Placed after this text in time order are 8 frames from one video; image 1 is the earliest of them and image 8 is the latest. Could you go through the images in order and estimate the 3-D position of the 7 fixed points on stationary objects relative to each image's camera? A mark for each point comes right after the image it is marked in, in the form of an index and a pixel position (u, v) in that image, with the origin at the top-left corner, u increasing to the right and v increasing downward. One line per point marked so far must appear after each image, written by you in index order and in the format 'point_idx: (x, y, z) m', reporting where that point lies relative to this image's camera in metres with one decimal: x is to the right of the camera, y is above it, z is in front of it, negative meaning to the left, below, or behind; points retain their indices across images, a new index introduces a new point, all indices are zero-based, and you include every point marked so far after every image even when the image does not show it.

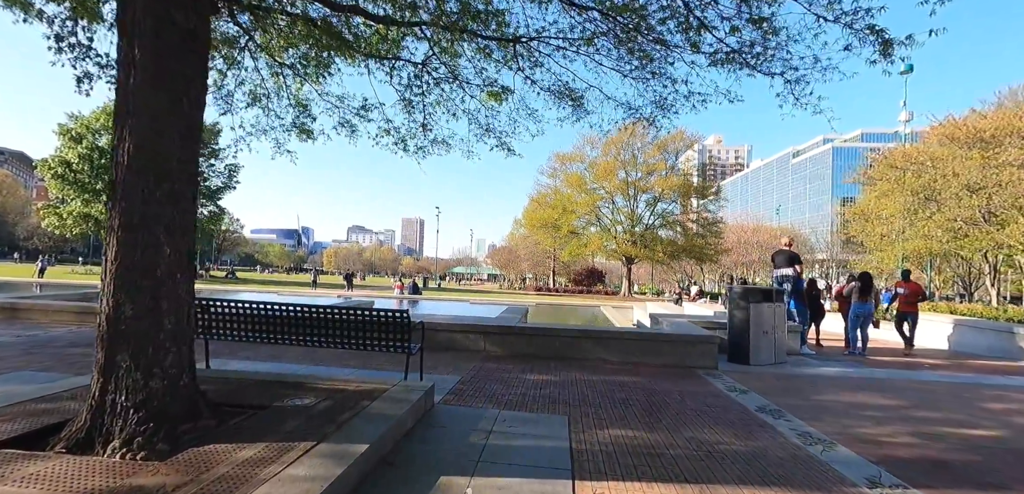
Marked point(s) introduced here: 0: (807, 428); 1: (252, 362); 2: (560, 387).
0: (+2.7, -1.7, +4.4) m
1: (-3.1, -1.4, +5.7) m
2: (+0.6, -1.6, +5.5) m
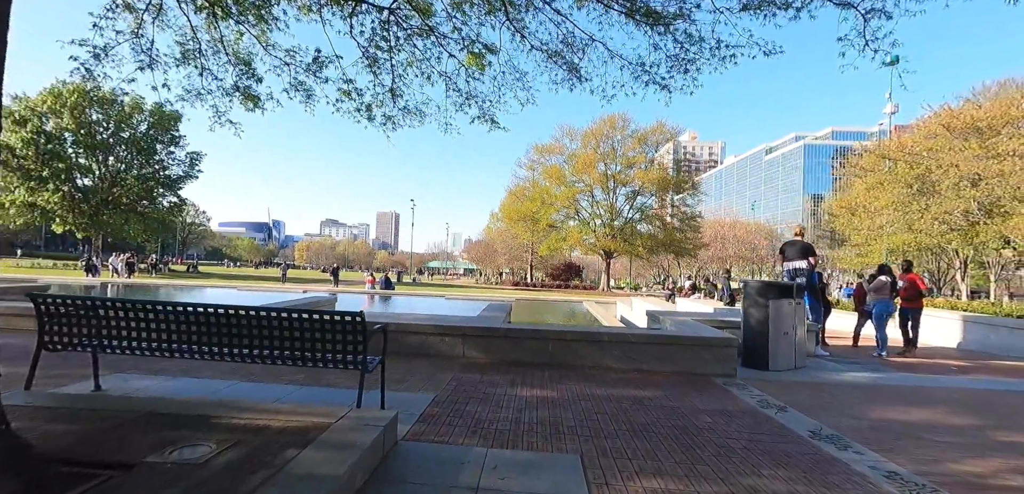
0: (+2.7, -1.5, +3.4) m
1: (-3.2, -1.2, +4.4) m
2: (+0.4, -1.5, +4.4) m
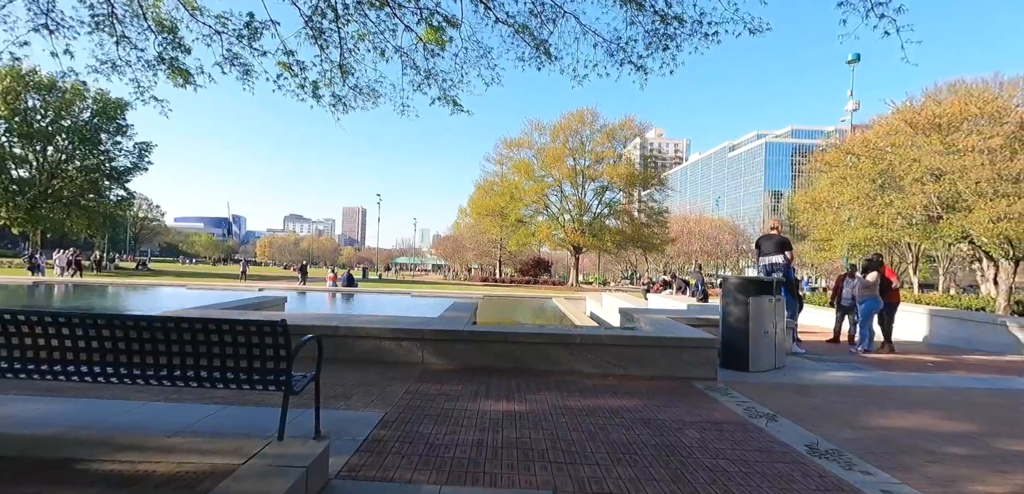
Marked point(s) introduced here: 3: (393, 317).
0: (+2.4, -1.5, +3.0) m
1: (-3.5, -1.2, +3.6) m
2: (+0.1, -1.4, +3.8) m
3: (-1.9, -1.1, +7.7) m
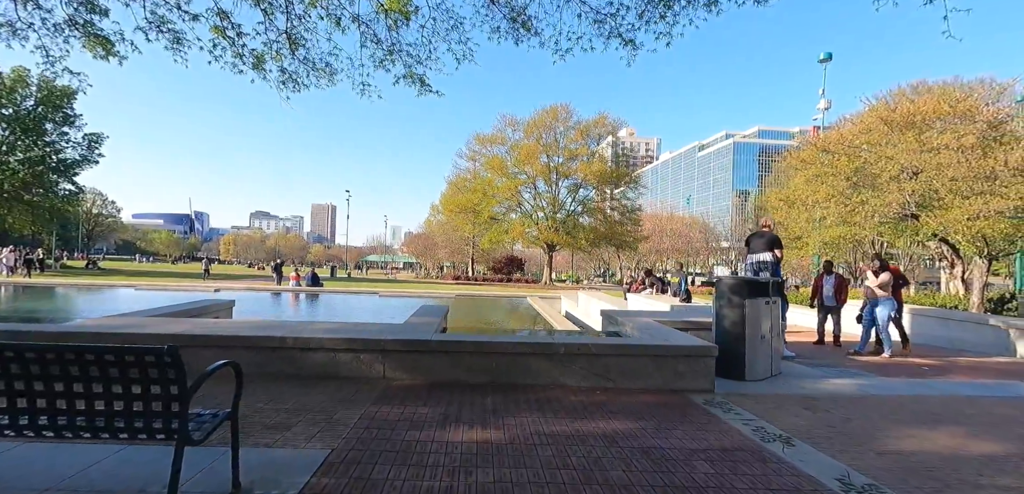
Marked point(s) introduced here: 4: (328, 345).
0: (+2.3, -1.5, +2.4) m
1: (-3.6, -1.2, +2.7) m
2: (0.0, -1.4, +3.1) m
3: (-2.3, -1.1, +6.9) m
4: (-1.9, -1.0, +5.0) m
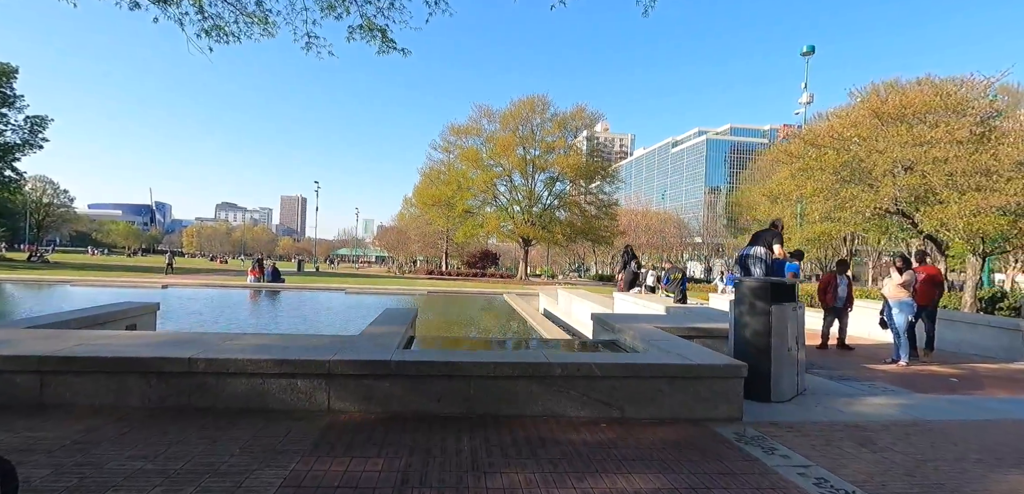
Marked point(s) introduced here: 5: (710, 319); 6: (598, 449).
0: (+2.3, -1.5, +1.5) m
1: (-3.6, -1.1, +1.4) m
2: (0.0, -1.4, +2.1) m
3: (-2.5, -1.0, +5.7) m
4: (-2.0, -1.0, +3.8) m
5: (+2.9, -1.1, +7.1) m
6: (+0.6, -1.4, +3.5) m
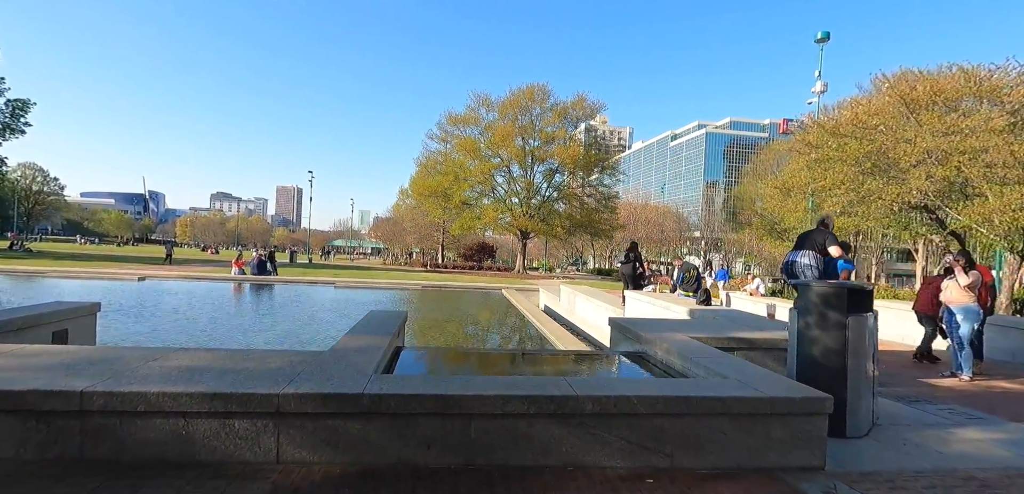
0: (+2.4, -1.5, +0.5) m
1: (-3.5, -1.1, +0.4) m
2: (+0.1, -1.4, +1.1) m
3: (-2.4, -0.9, +4.7) m
4: (-1.9, -0.9, +2.7) m
5: (+3.0, -1.0, +6.1) m
6: (+0.7, -1.4, +2.5) m
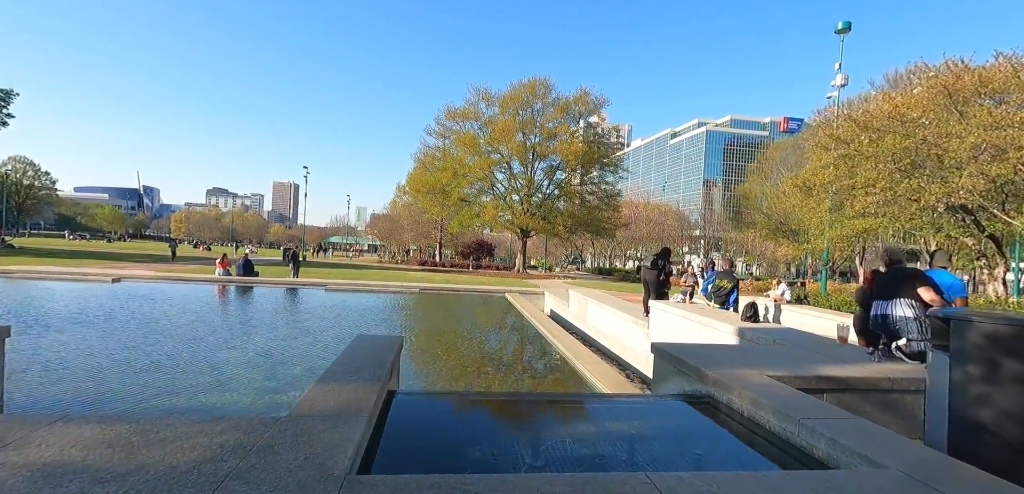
0: (+2.7, -1.6, -0.7) m
1: (-3.3, -1.2, -0.9) m
2: (+0.3, -1.5, -0.2) m
3: (-2.2, -1.0, +3.4) m
4: (-1.7, -1.0, +1.5) m
5: (+3.2, -1.1, +4.9) m
6: (+1.0, -1.5, +1.3) m
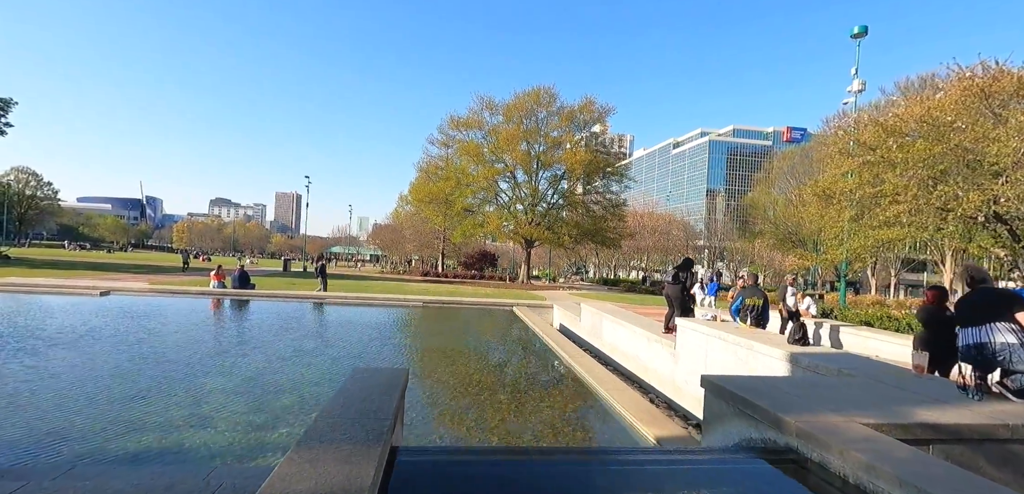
0: (+2.9, -1.7, -1.5) m
1: (-3.1, -1.2, -1.7) m
2: (+0.5, -1.5, -1.0) m
3: (-2.0, -1.1, +2.7) m
4: (-1.5, -1.1, +0.7) m
5: (+3.5, -1.2, +4.1) m
6: (+1.2, -1.6, +0.5) m
